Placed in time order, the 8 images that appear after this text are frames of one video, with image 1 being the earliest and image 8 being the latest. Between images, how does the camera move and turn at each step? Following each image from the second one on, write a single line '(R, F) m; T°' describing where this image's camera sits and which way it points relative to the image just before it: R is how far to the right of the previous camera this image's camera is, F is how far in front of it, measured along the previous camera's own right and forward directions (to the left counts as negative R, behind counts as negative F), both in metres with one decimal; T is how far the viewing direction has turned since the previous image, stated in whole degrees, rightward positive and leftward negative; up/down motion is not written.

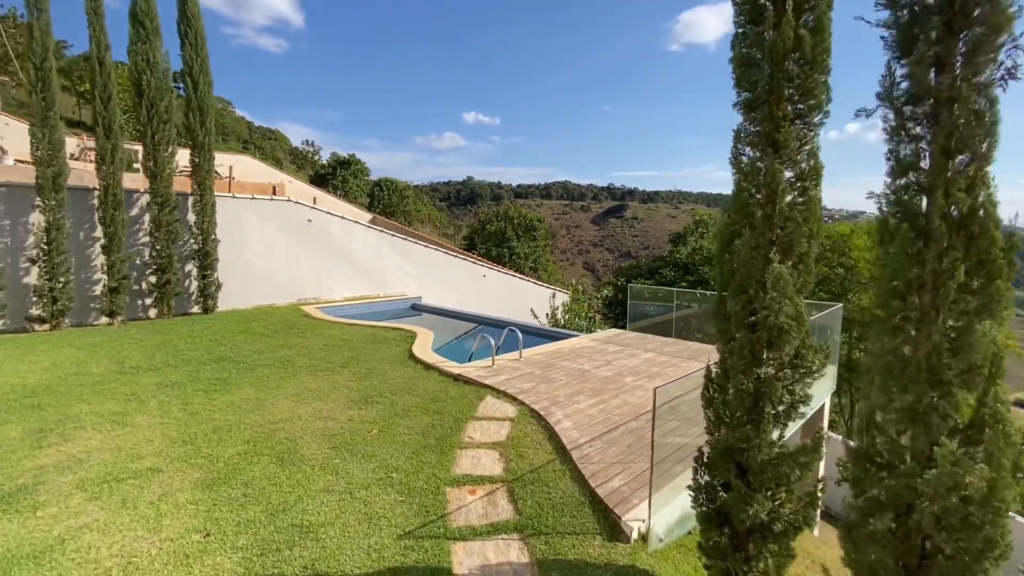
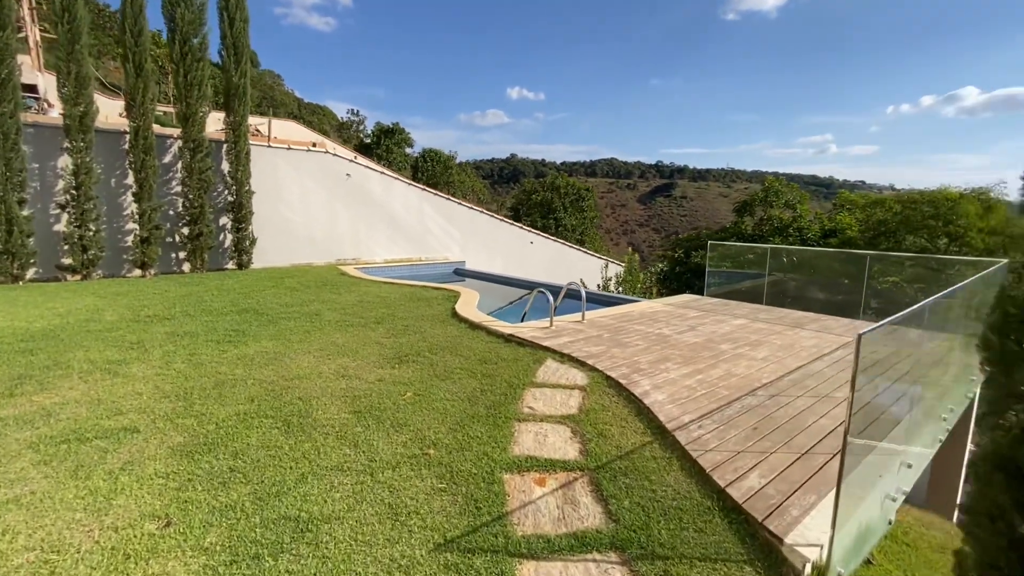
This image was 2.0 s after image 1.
(-0.2, +1.0) m; -5°
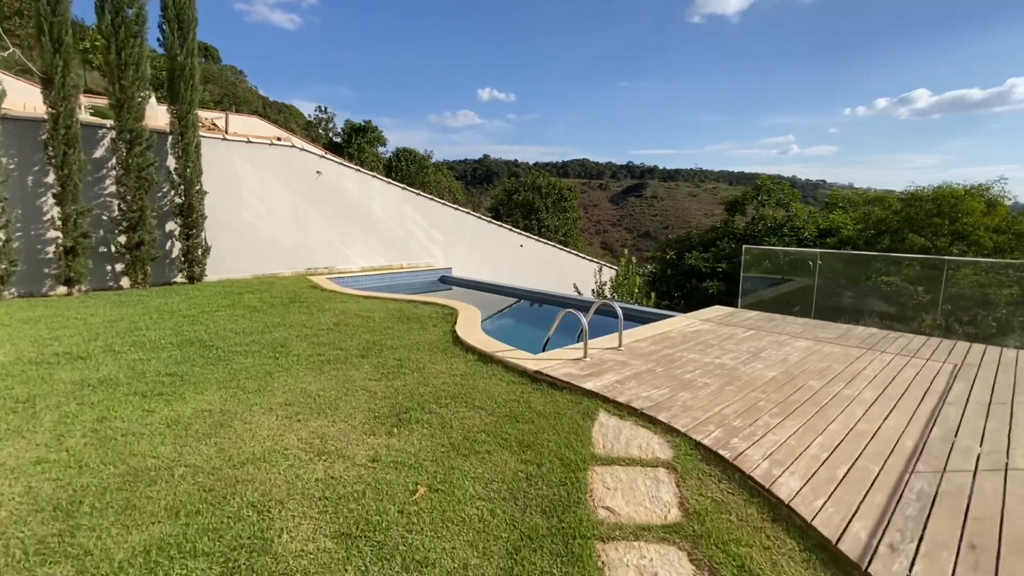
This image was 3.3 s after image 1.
(-0.4, +1.1) m; +3°
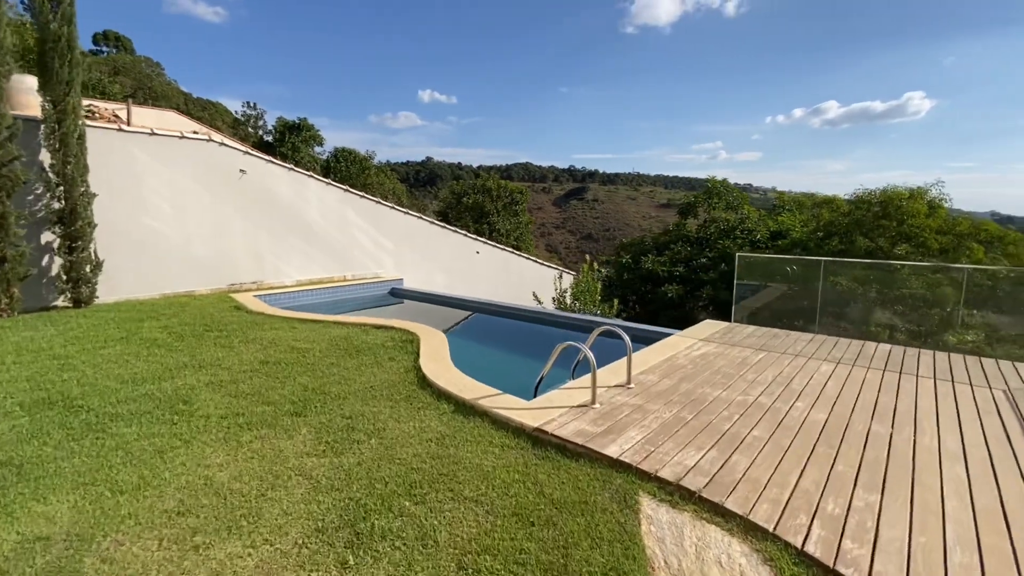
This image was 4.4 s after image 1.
(-0.3, +0.9) m; +6°
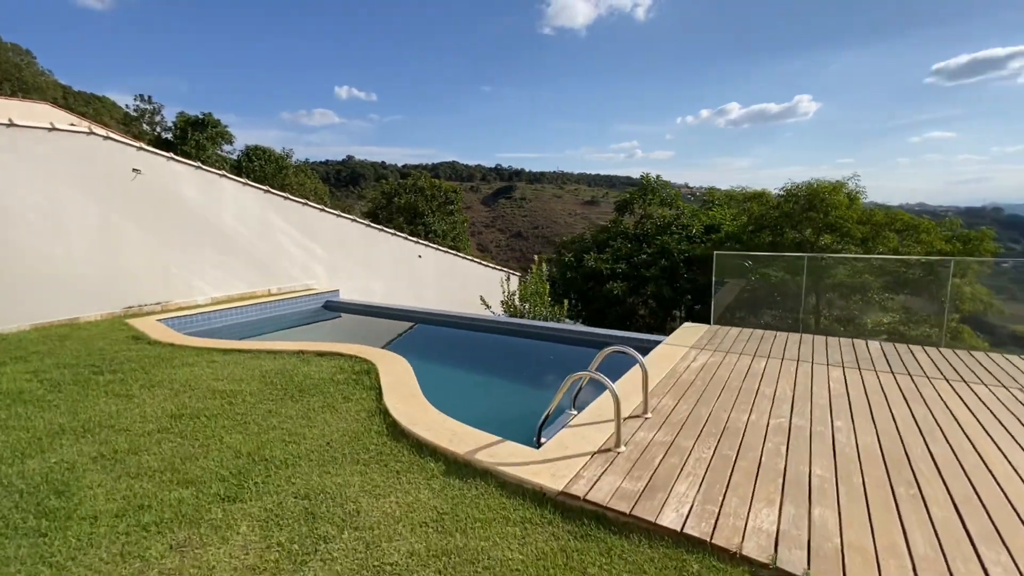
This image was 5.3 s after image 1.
(-0.4, +0.7) m; +8°
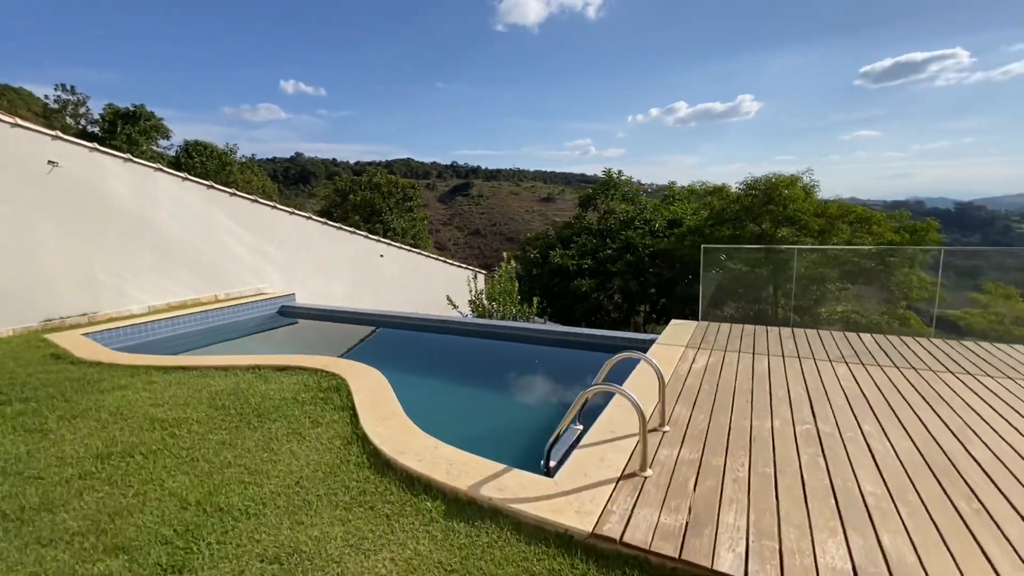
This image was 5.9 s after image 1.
(-0.2, +0.4) m; +5°
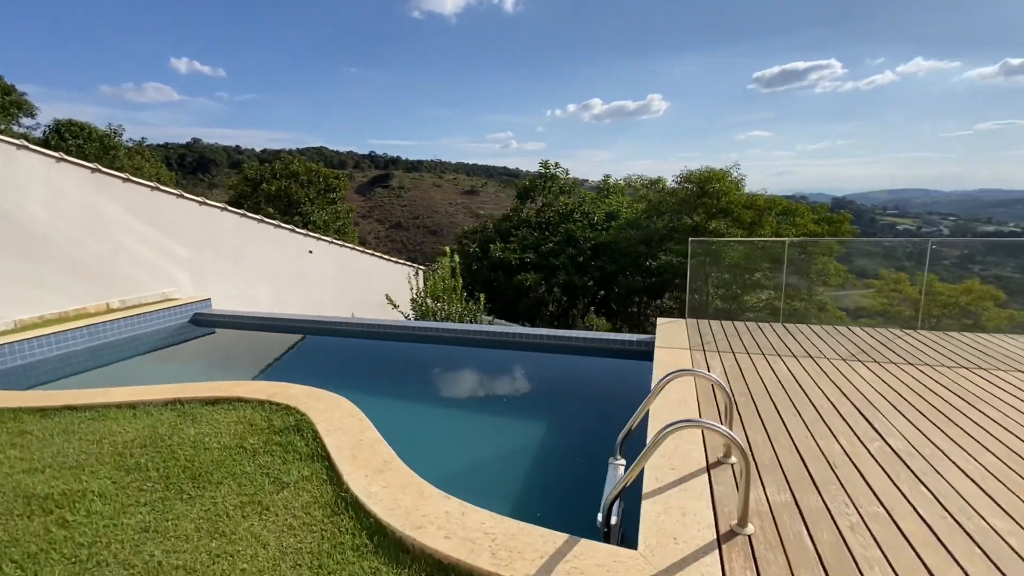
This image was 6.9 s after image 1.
(-0.5, +0.6) m; +9°
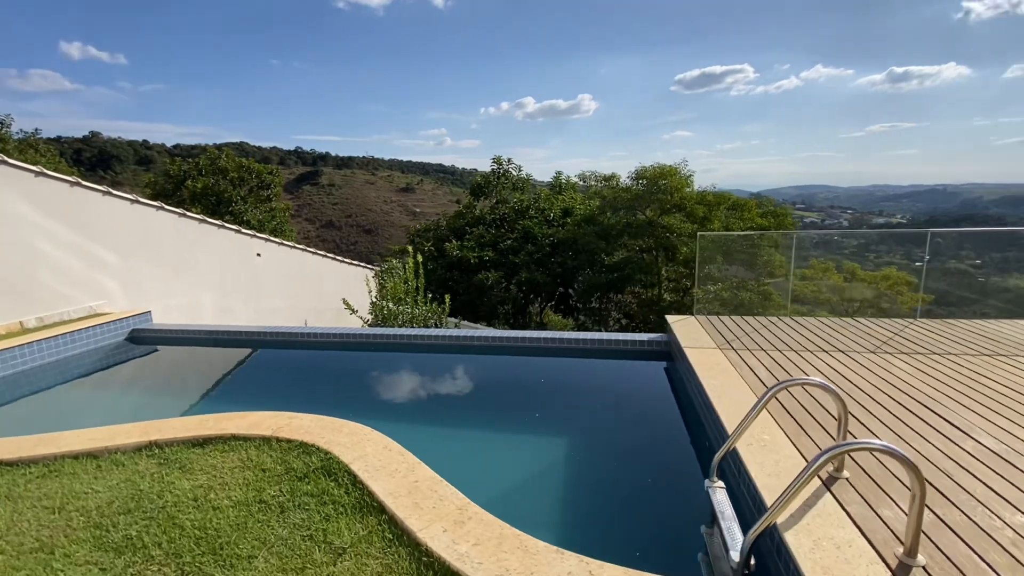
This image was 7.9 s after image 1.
(-0.6, +0.4) m; +7°
